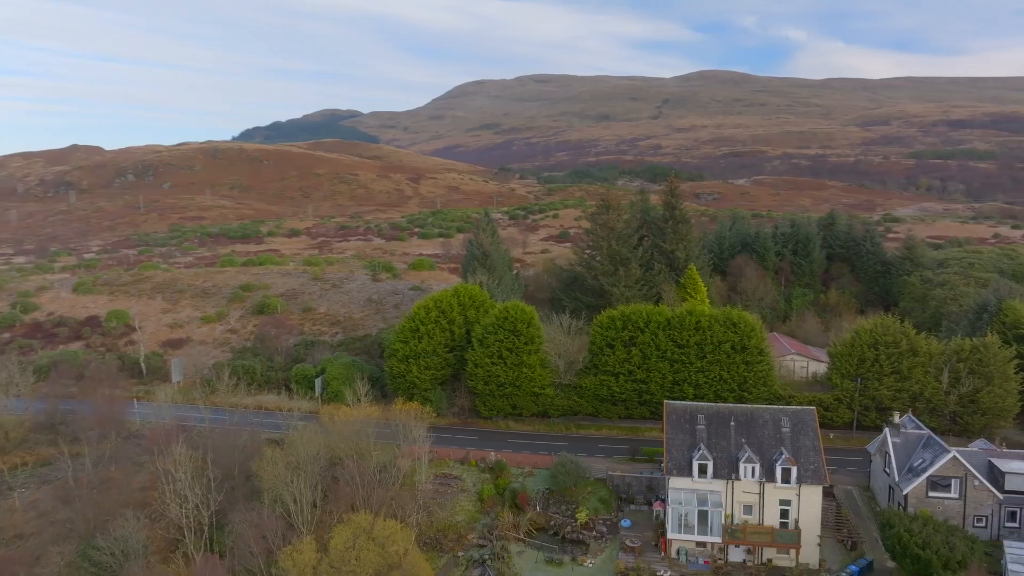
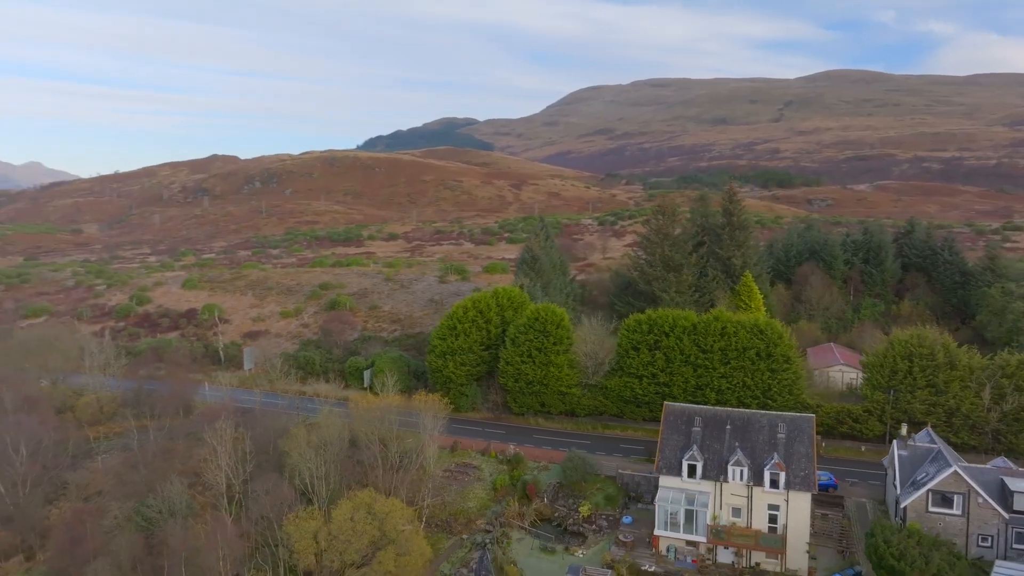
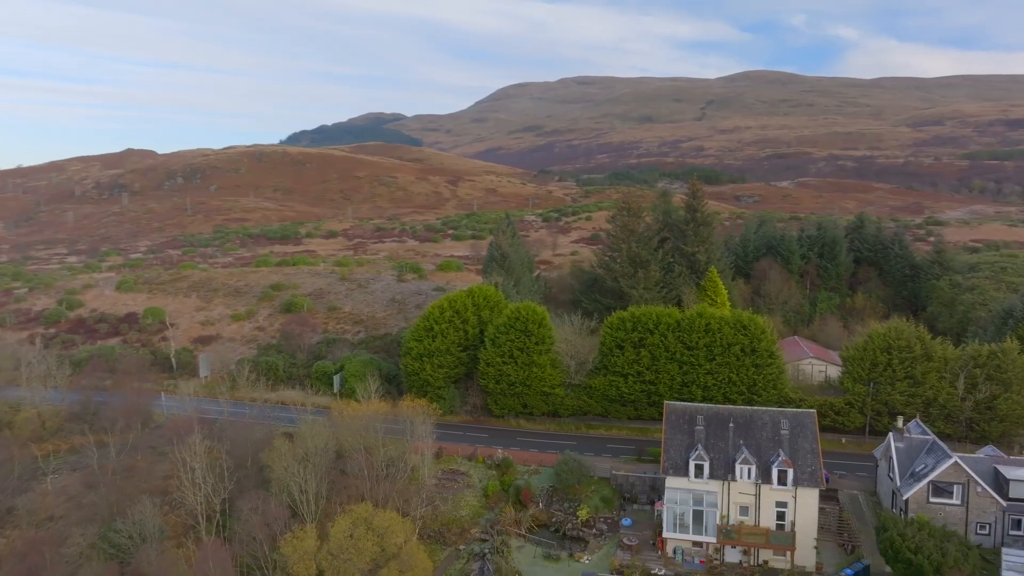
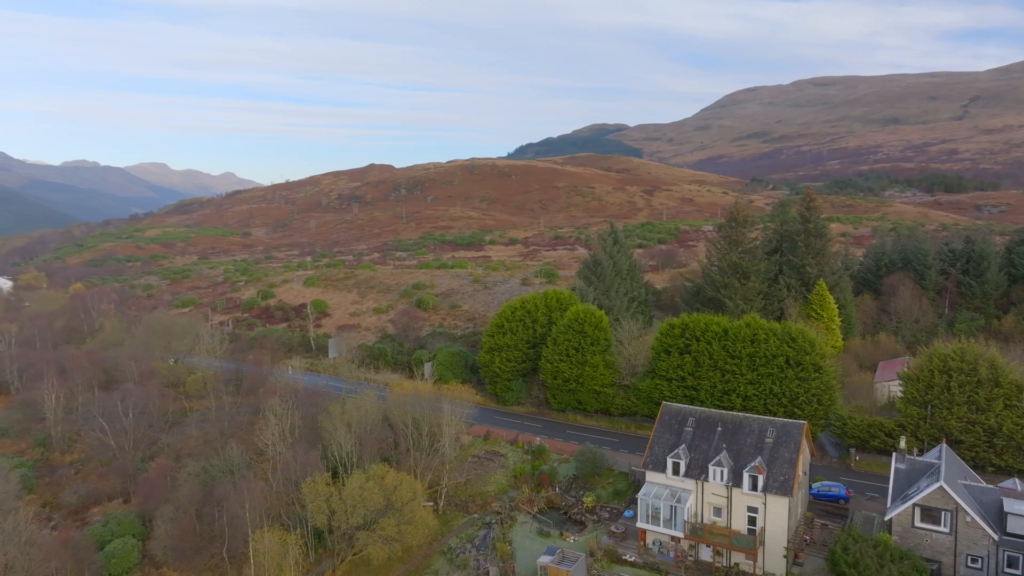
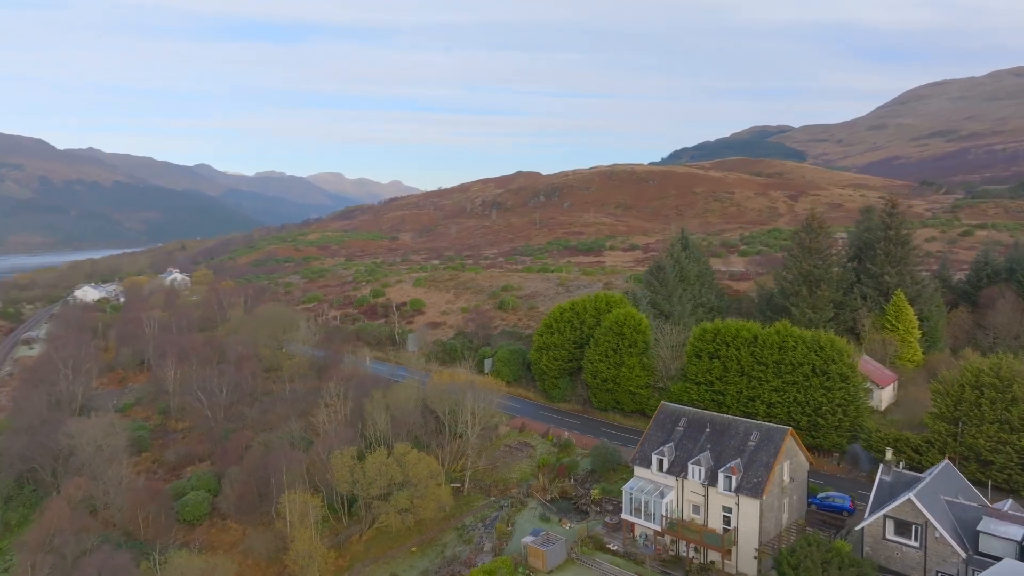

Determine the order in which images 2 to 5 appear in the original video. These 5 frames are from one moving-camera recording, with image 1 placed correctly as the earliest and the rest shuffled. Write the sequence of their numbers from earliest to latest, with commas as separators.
3, 2, 4, 5
